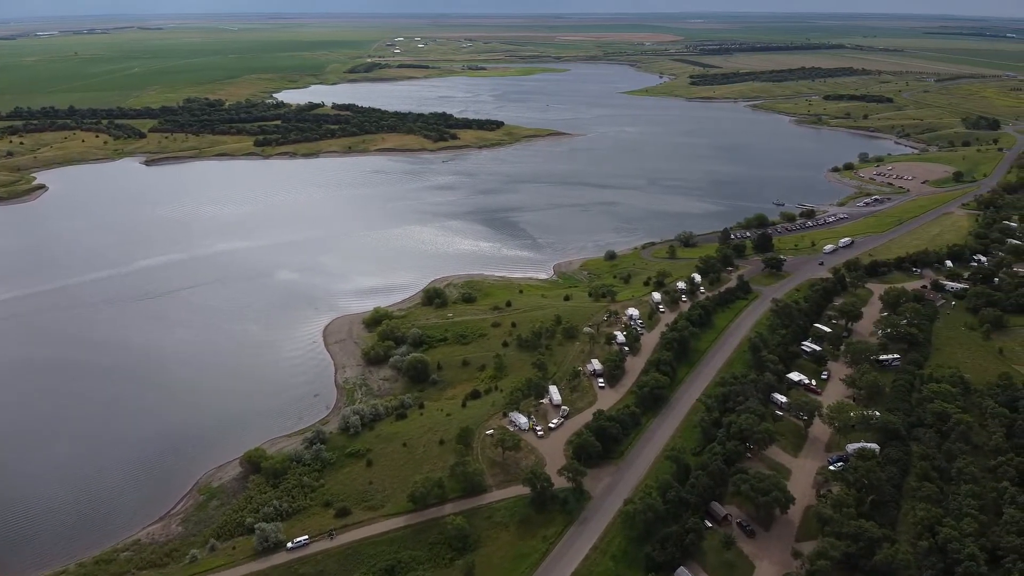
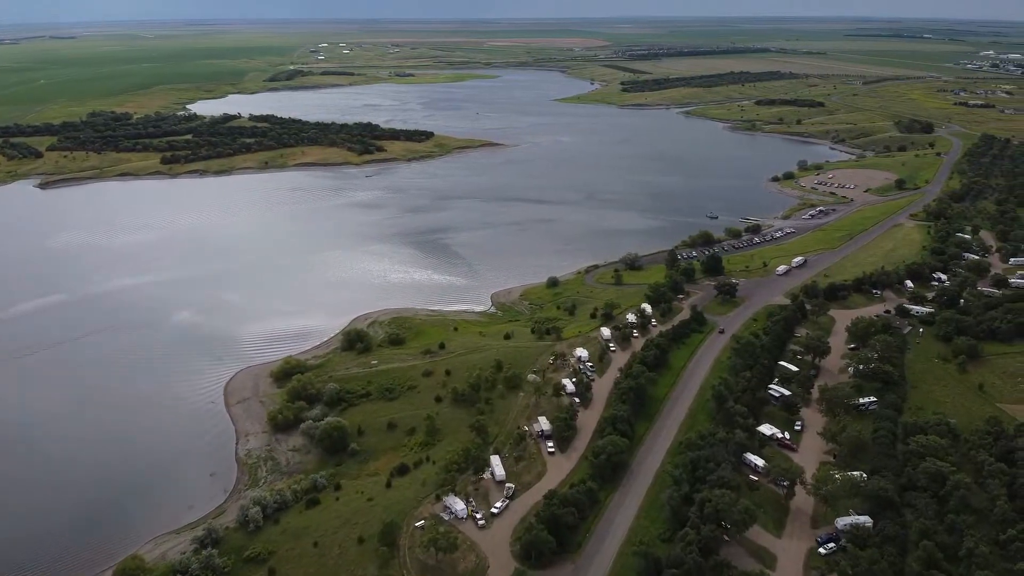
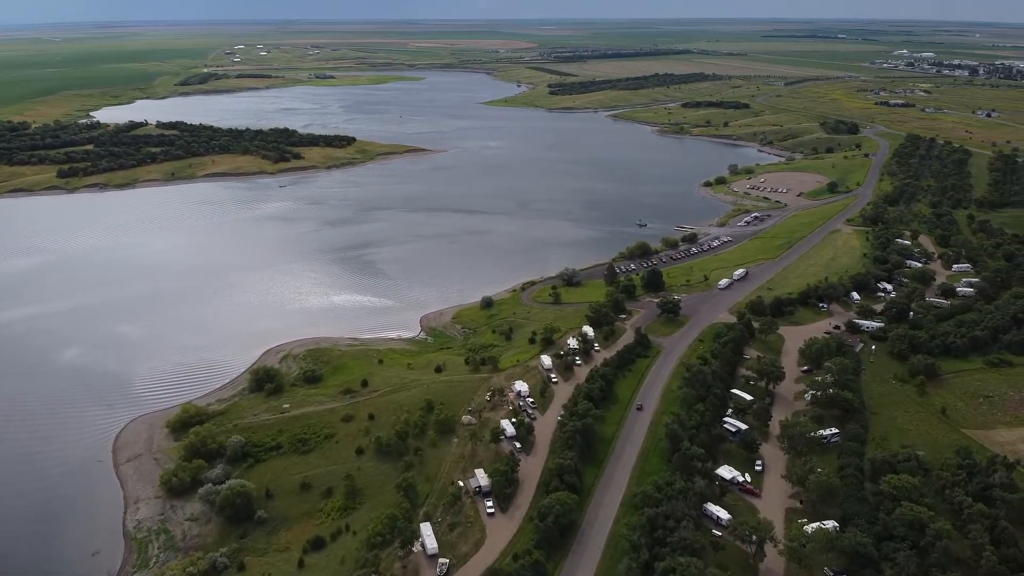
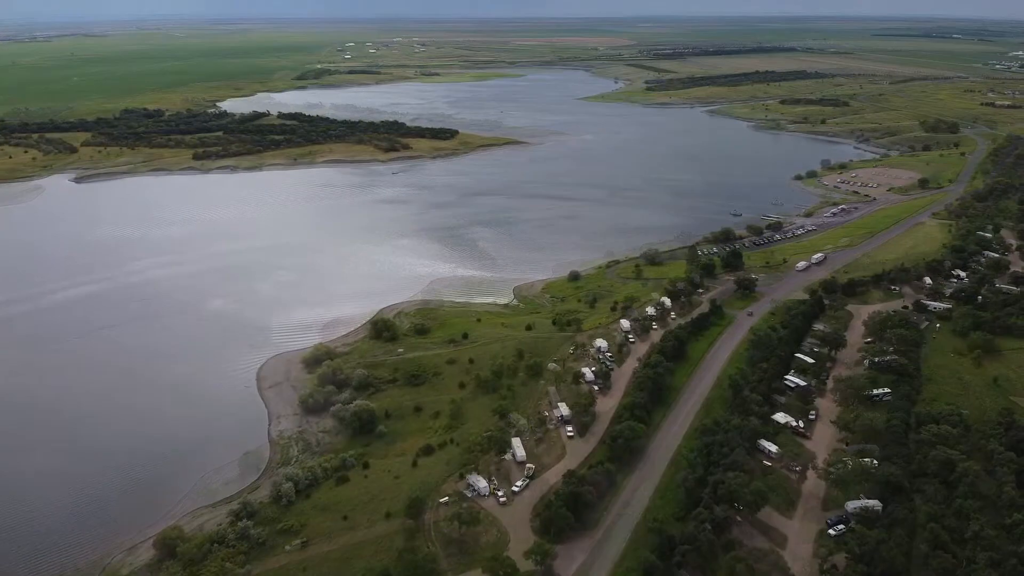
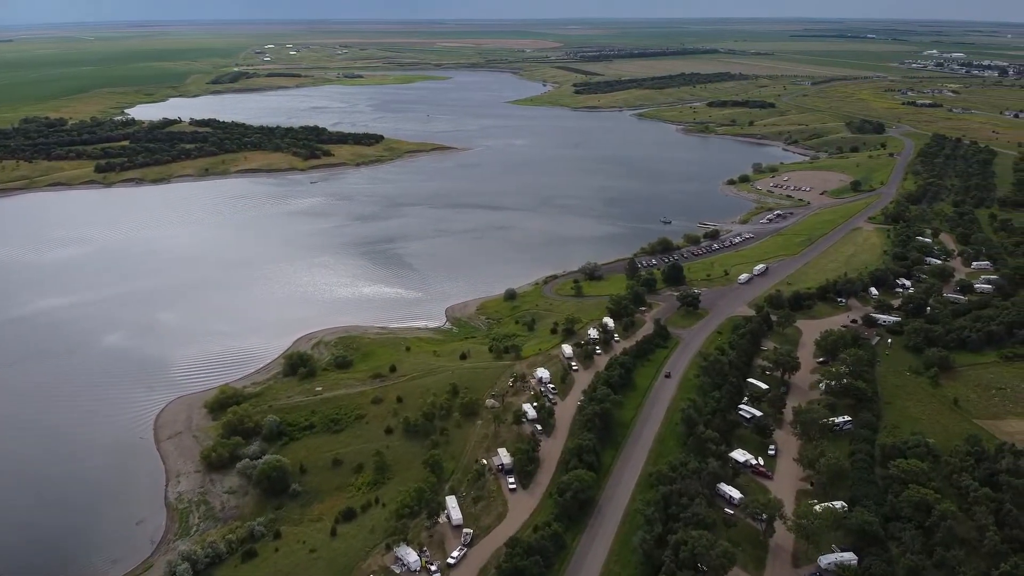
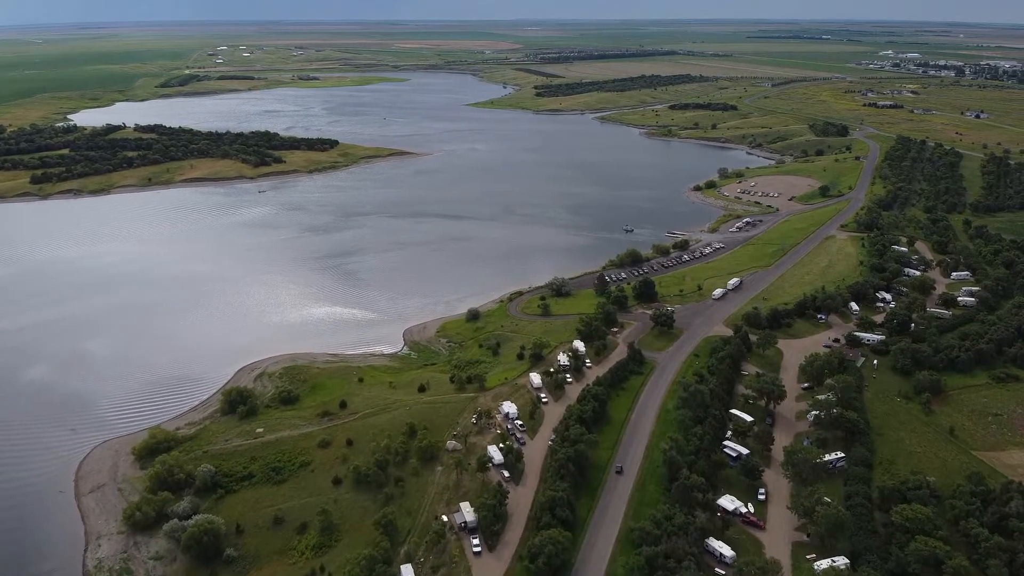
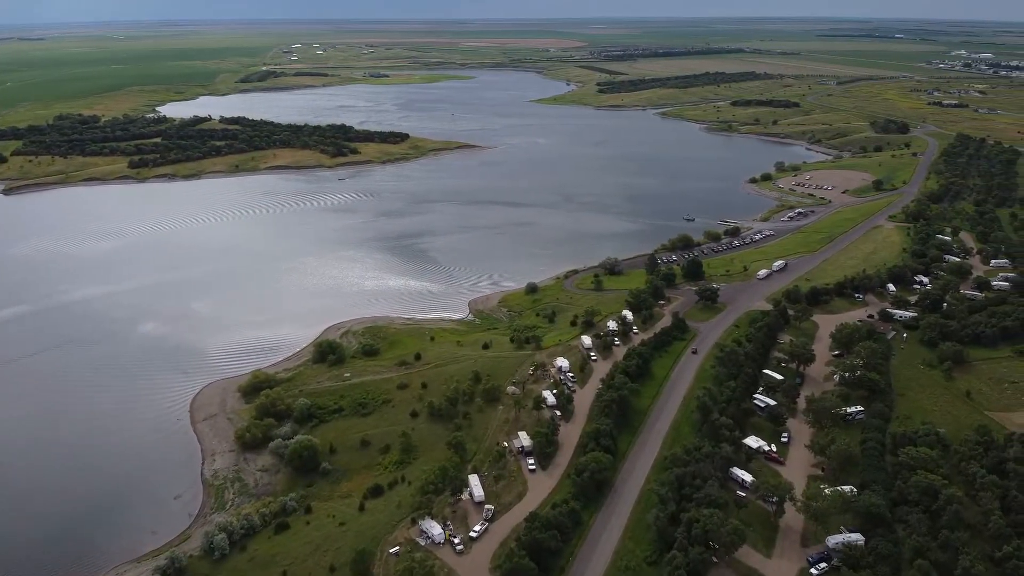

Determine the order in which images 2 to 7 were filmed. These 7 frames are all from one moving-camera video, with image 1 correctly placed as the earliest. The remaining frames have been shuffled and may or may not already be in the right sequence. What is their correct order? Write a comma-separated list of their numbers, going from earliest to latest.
4, 2, 7, 5, 3, 6
